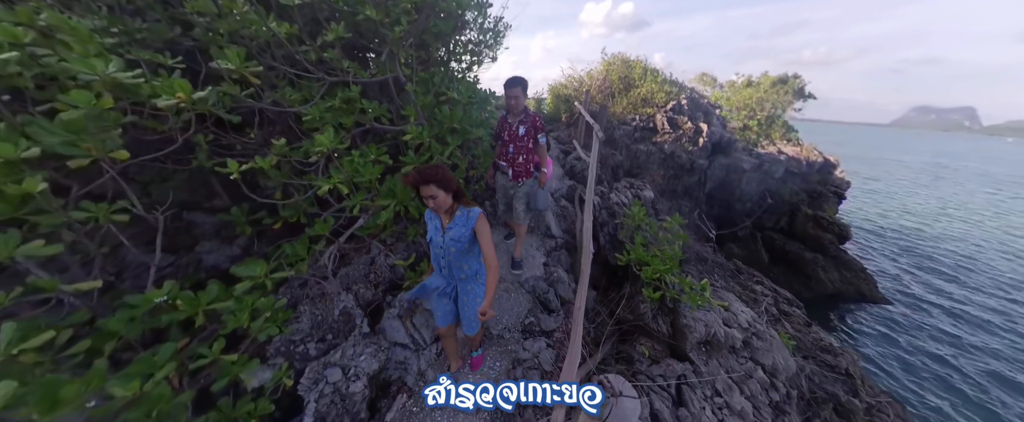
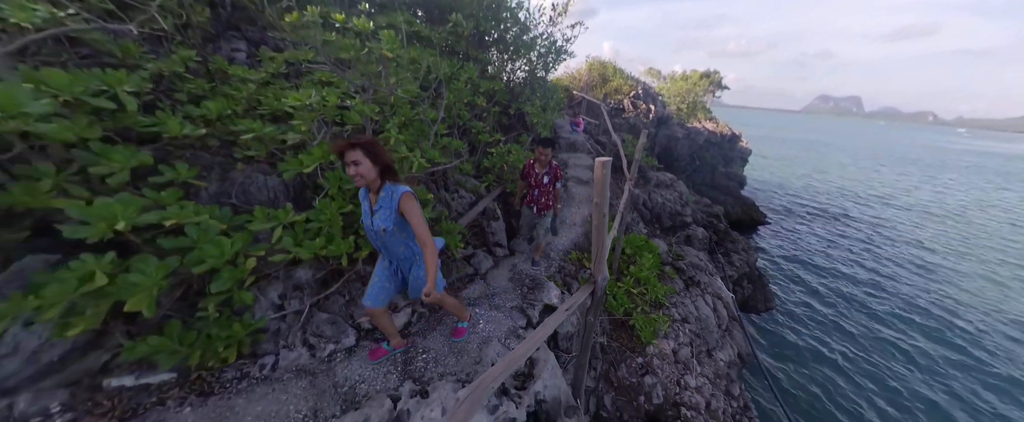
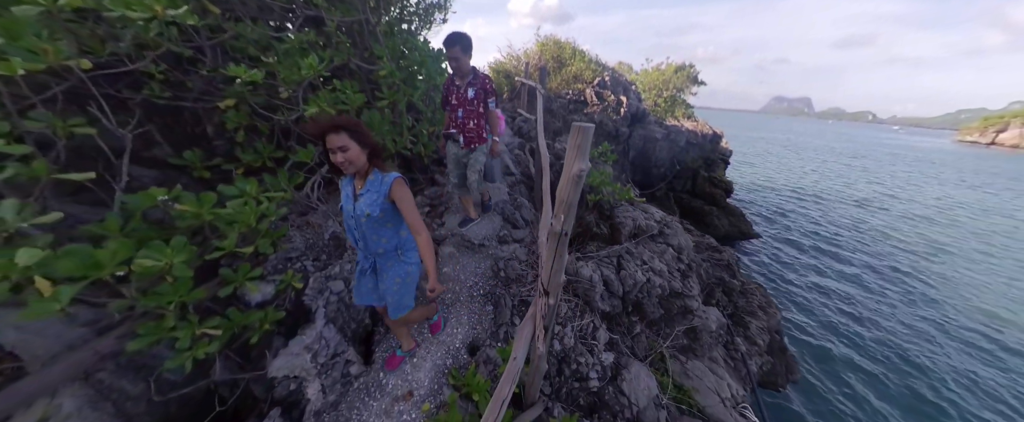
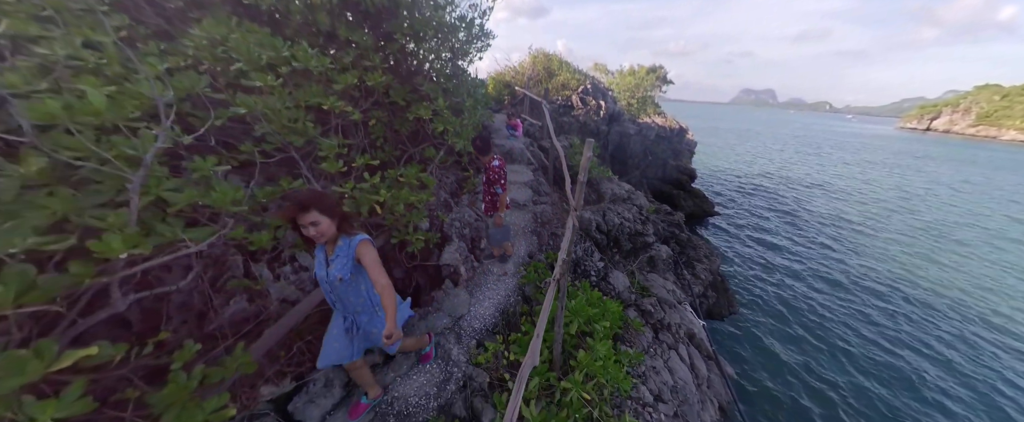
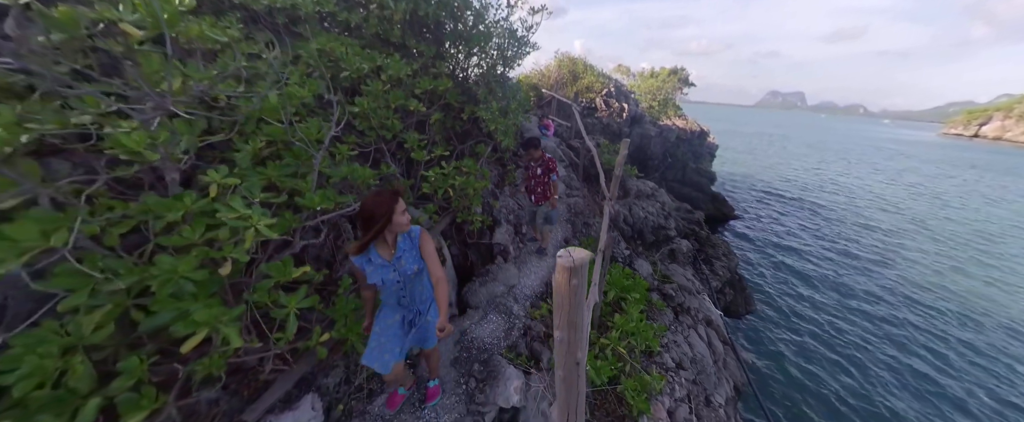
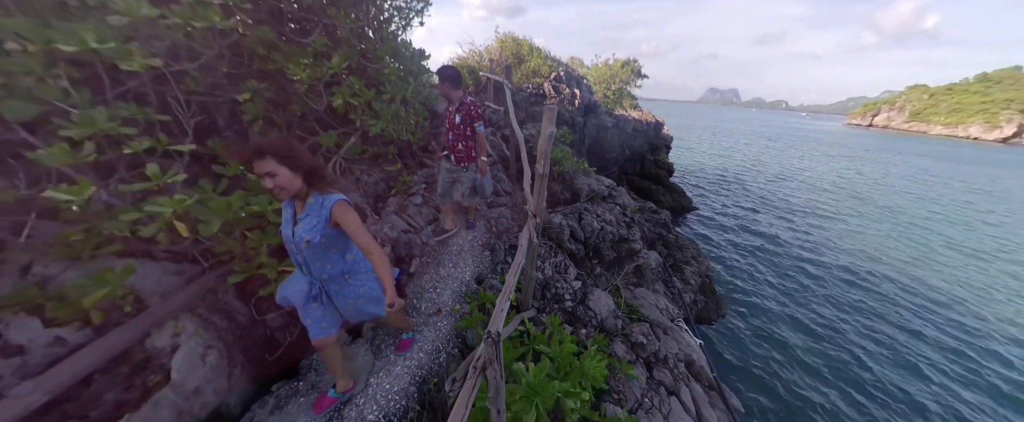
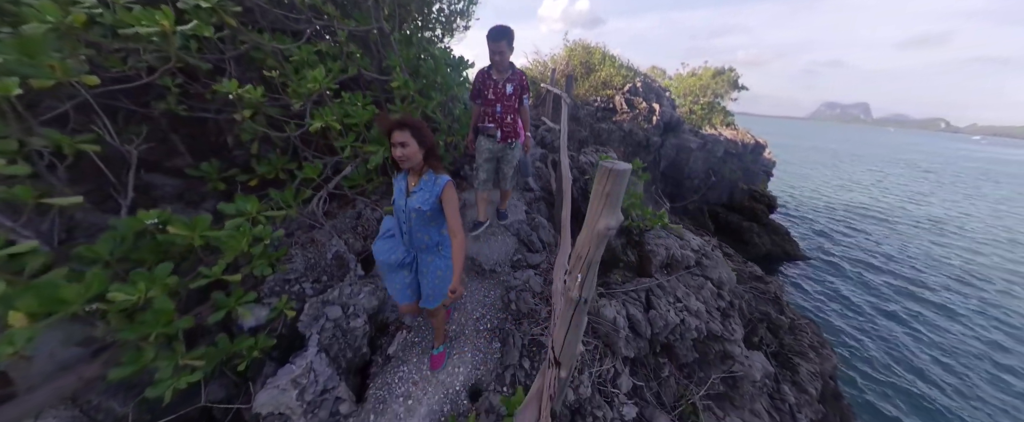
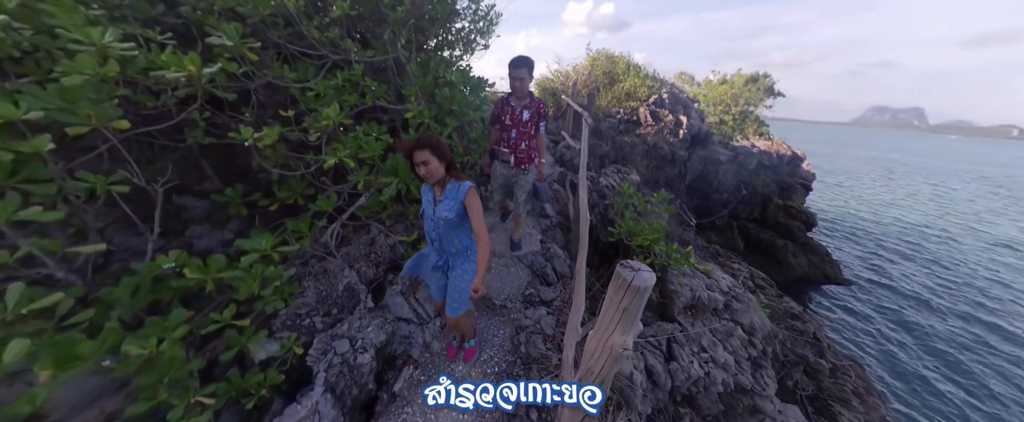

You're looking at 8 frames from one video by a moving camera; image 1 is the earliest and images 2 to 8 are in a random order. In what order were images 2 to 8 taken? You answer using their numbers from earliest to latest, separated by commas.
8, 7, 3, 6, 4, 5, 2
